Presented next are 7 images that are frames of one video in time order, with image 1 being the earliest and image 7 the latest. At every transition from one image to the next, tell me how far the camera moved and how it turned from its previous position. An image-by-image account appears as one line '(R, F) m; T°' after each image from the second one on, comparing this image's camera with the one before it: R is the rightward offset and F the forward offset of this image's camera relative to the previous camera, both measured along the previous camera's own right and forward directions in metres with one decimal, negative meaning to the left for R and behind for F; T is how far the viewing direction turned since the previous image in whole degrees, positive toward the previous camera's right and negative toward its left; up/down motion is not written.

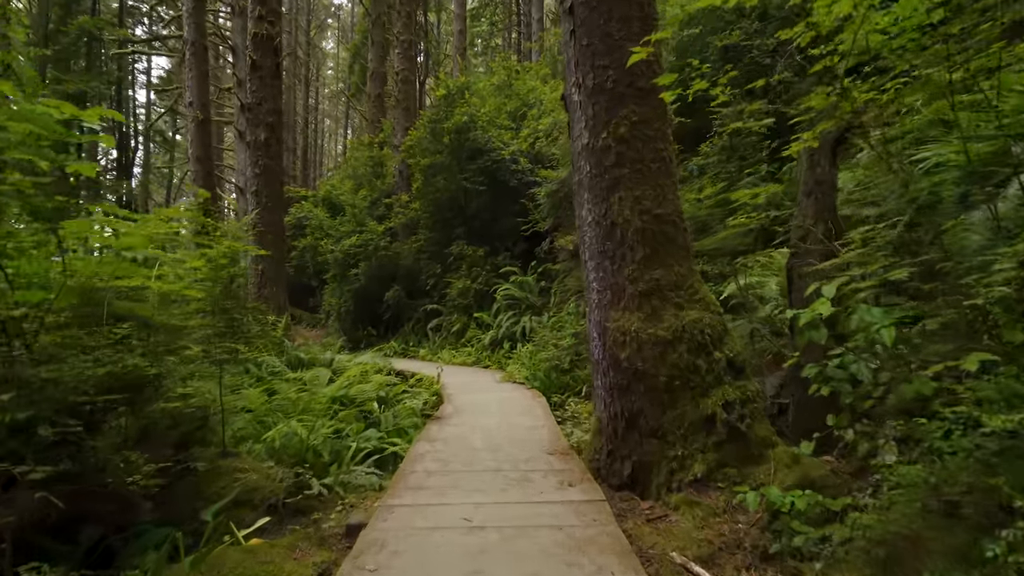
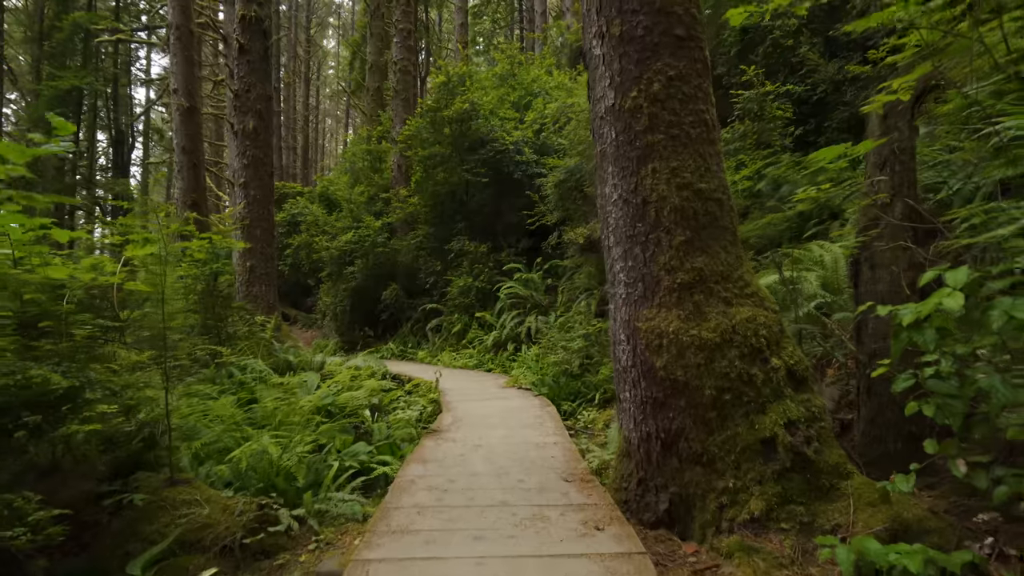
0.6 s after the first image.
(0.0, +0.7) m; 0°
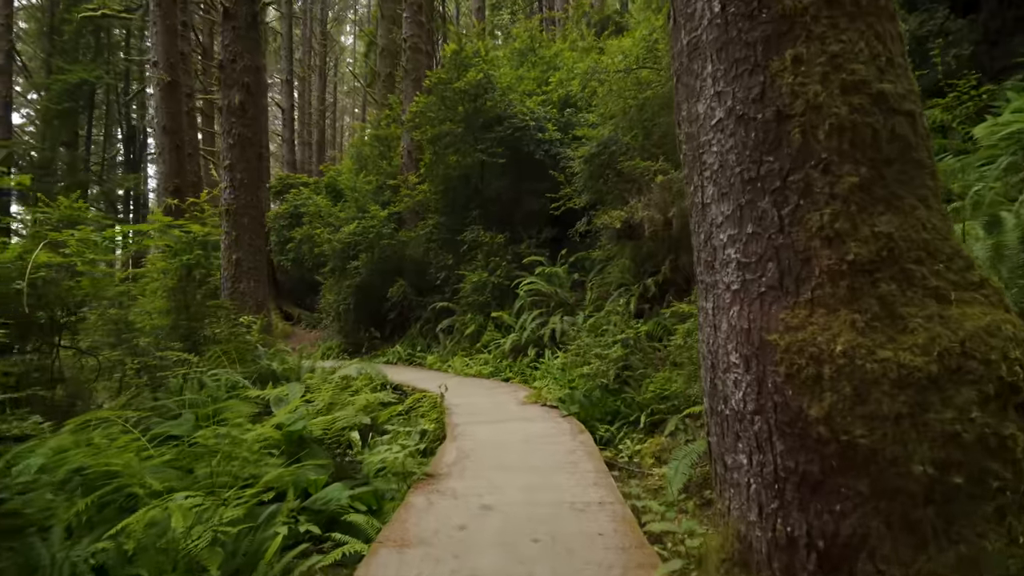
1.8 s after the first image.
(0.0, +1.3) m; -2°
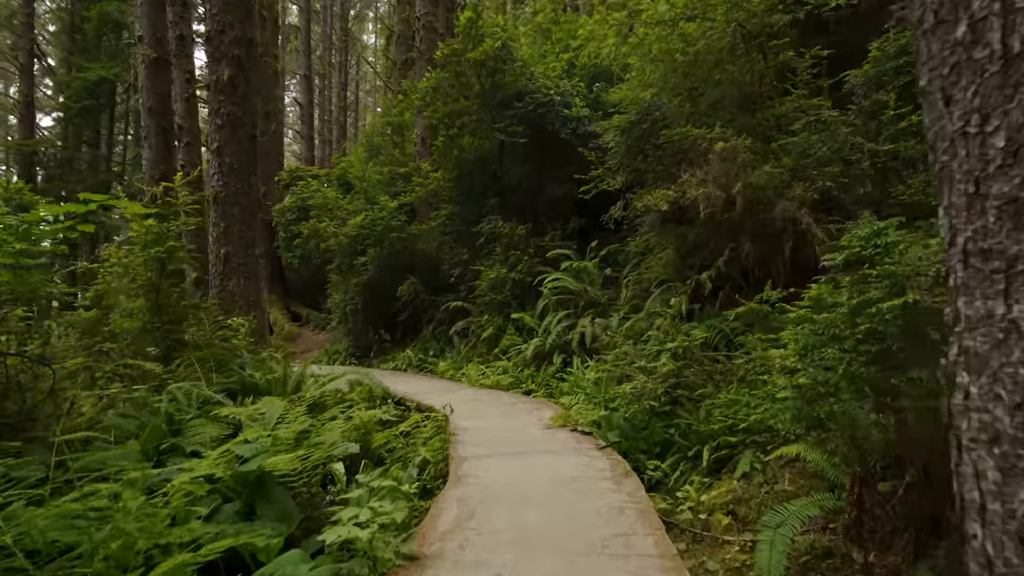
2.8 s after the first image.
(0.0, +1.1) m; -2°
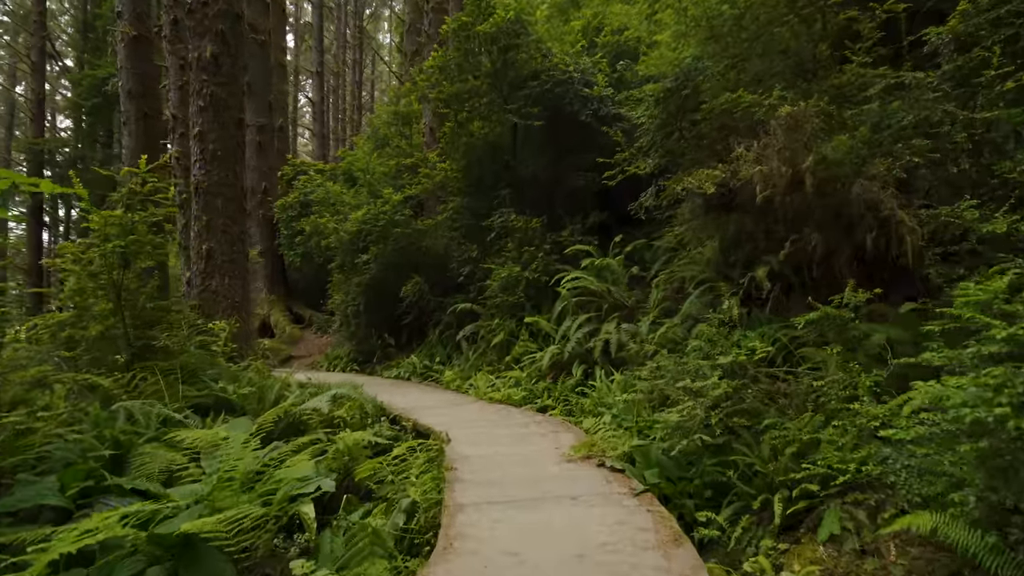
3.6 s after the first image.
(0.0, +0.9) m; -2°
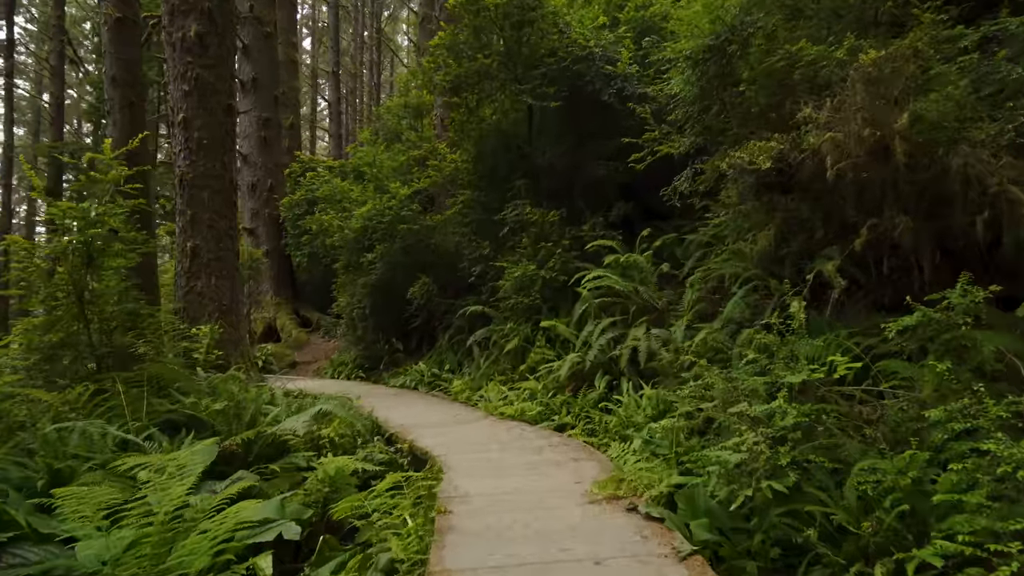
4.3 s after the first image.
(+0.1, +0.8) m; -2°
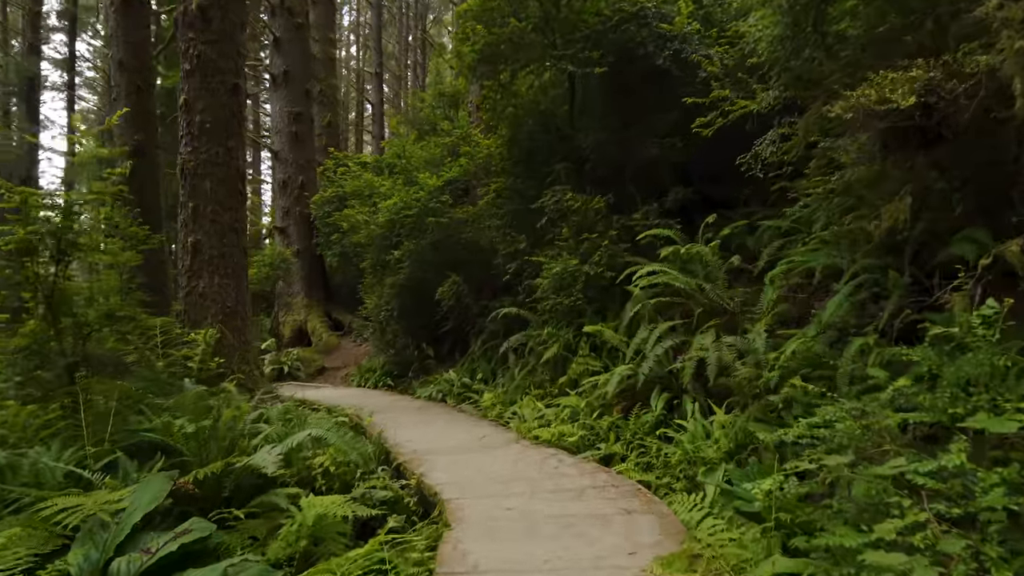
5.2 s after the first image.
(+0.1, +0.9) m; -5°
